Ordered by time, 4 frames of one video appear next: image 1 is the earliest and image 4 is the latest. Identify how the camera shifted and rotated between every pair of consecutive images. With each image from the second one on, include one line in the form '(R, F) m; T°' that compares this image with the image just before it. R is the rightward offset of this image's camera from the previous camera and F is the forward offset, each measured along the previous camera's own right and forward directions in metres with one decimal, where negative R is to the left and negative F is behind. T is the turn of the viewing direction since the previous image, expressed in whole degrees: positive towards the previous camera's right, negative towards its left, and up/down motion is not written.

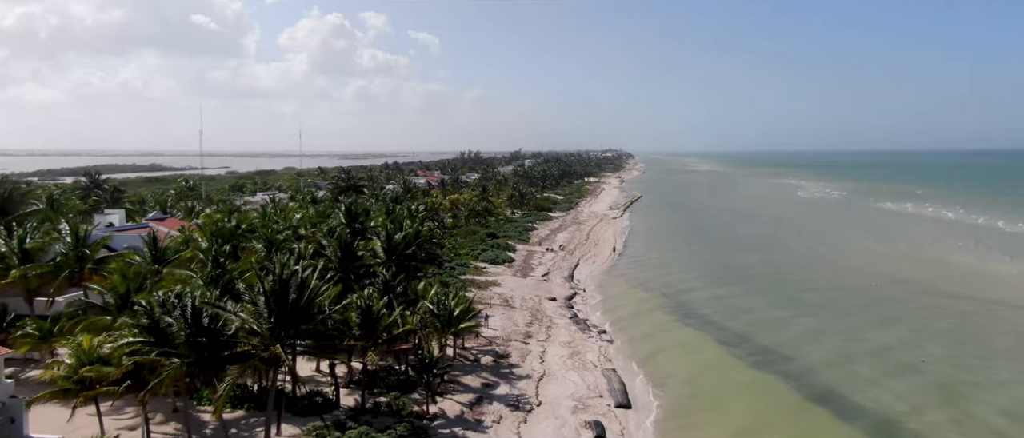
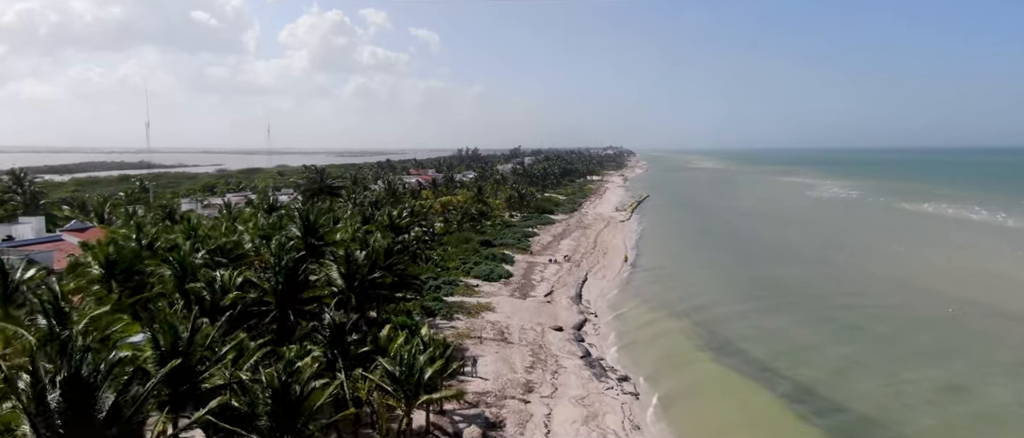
(+0.1, +5.4) m; 0°
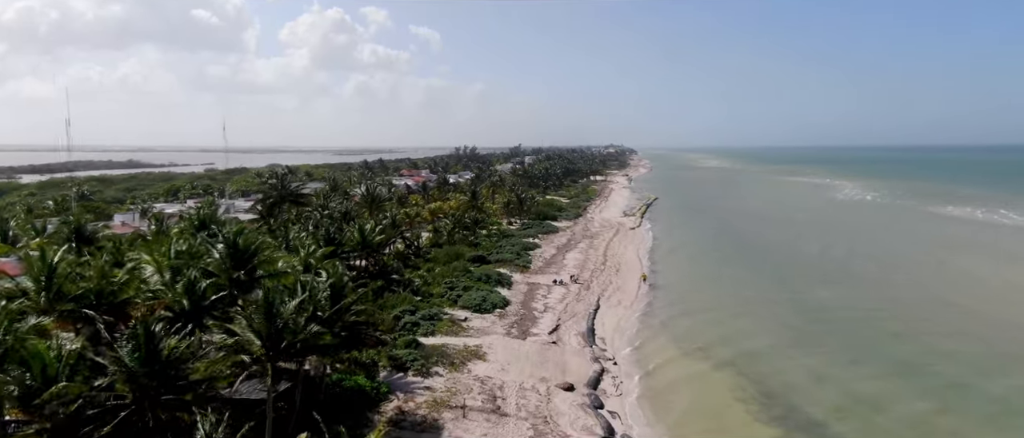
(+0.2, +5.7) m; 0°
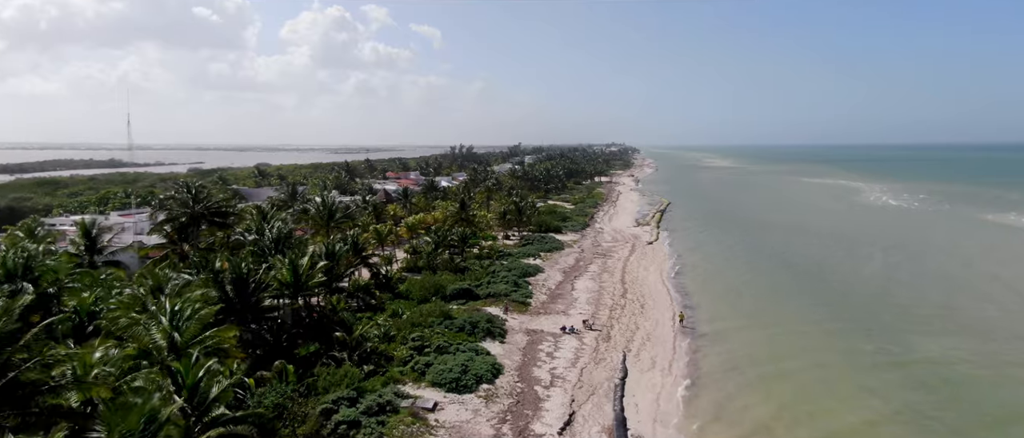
(+0.2, +7.8) m; 0°
